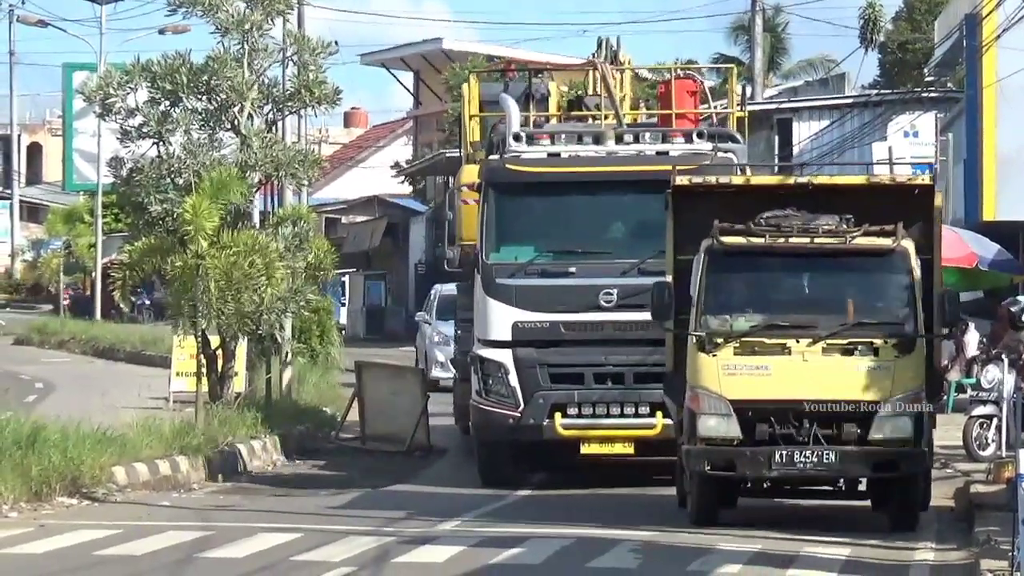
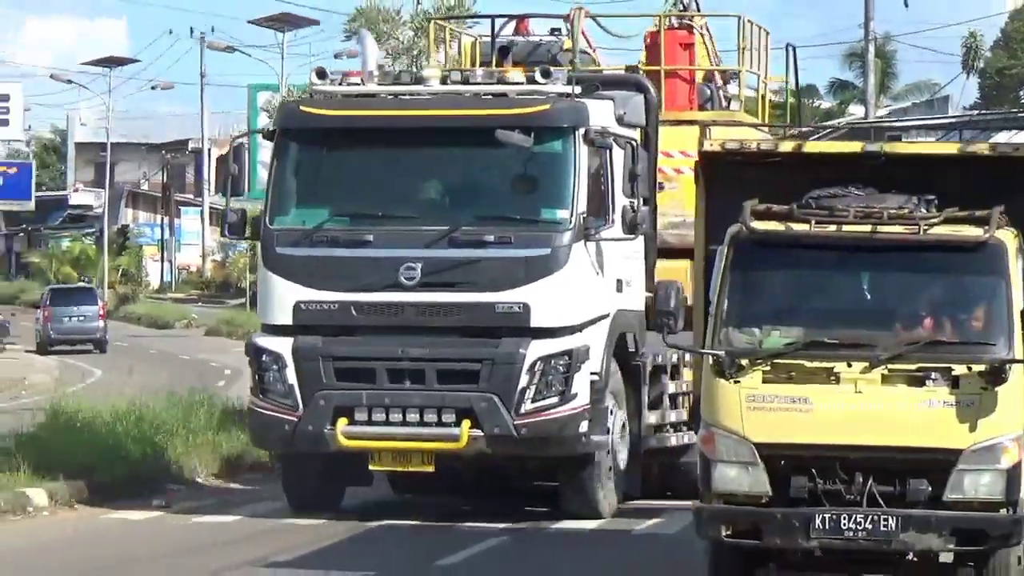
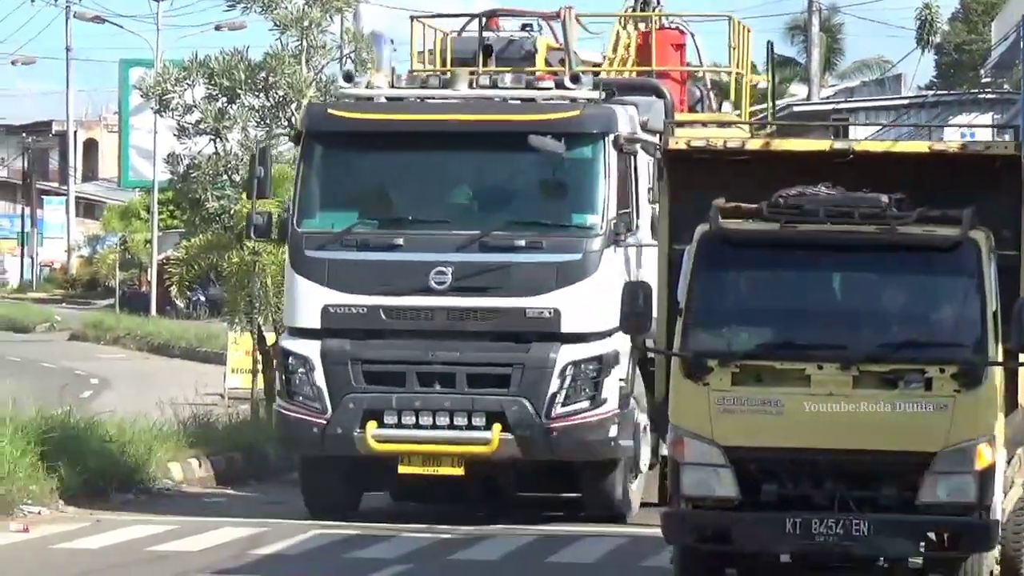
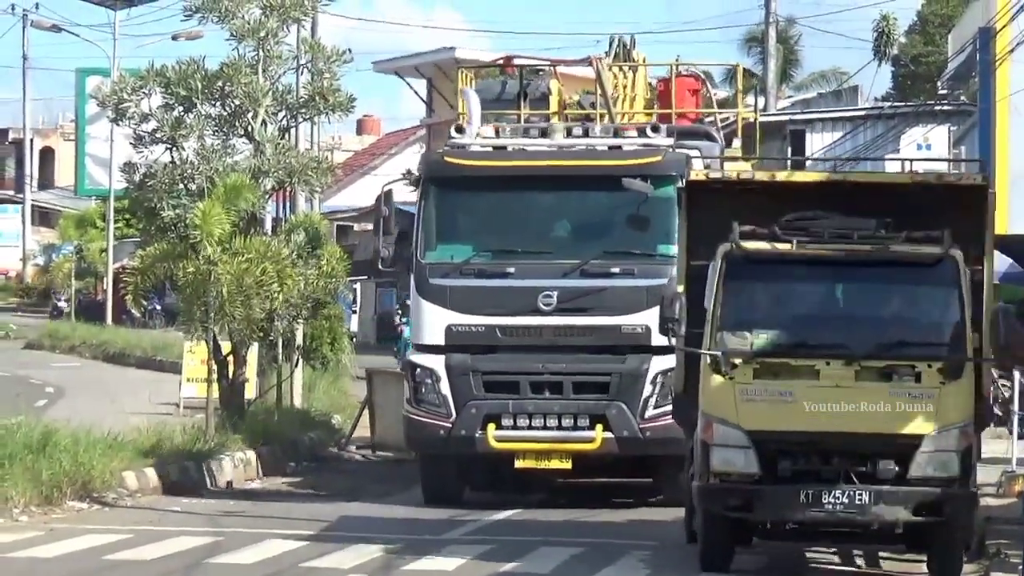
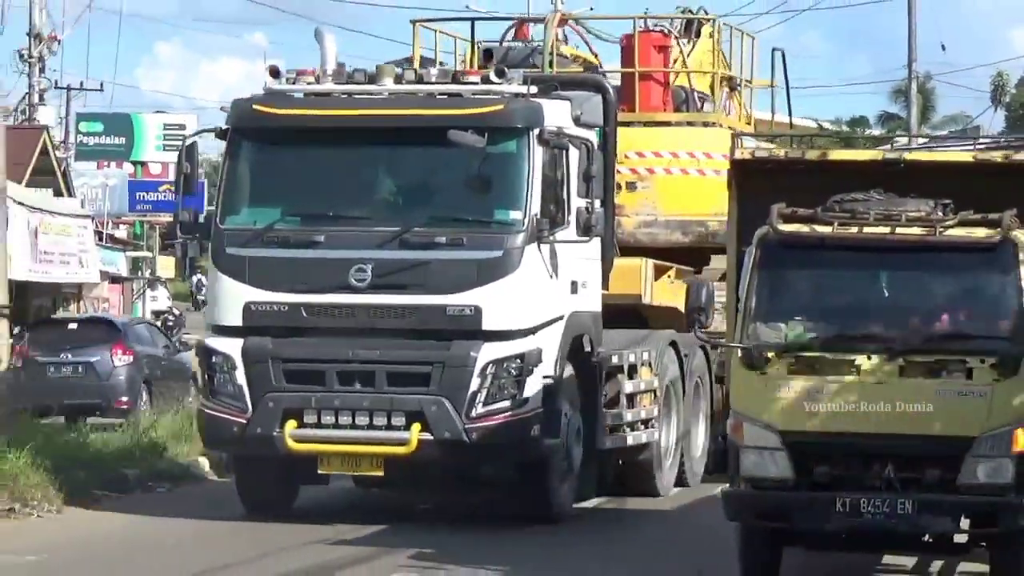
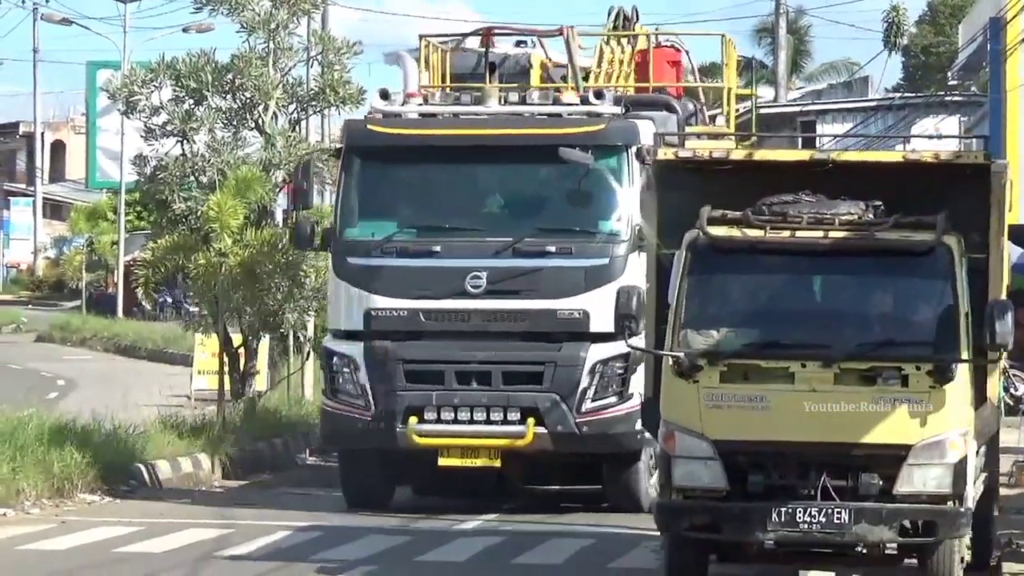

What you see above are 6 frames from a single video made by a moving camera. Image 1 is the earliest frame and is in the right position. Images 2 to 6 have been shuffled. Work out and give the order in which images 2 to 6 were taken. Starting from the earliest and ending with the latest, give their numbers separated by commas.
4, 6, 3, 2, 5
